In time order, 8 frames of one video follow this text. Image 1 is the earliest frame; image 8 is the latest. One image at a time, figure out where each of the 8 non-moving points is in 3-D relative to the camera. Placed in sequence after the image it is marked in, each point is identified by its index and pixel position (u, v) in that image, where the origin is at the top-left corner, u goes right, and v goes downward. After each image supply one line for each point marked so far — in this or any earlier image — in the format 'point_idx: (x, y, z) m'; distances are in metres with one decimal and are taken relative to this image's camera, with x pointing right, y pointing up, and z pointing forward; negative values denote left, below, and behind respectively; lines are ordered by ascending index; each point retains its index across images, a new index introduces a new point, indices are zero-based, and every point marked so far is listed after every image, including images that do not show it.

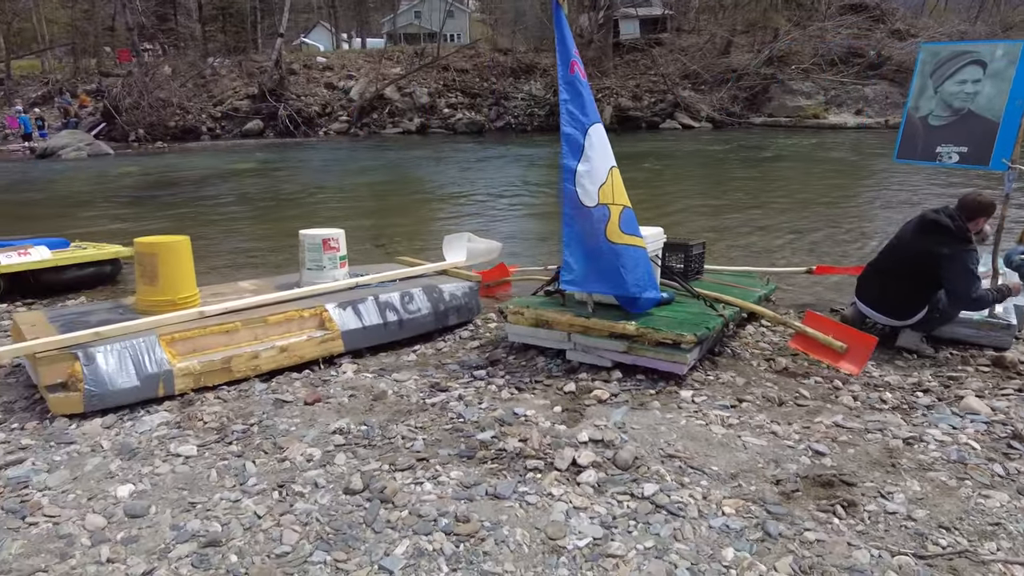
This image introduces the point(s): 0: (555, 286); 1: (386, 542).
0: (+0.4, 0.0, +6.4) m
1: (-0.6, -1.3, +3.2) m
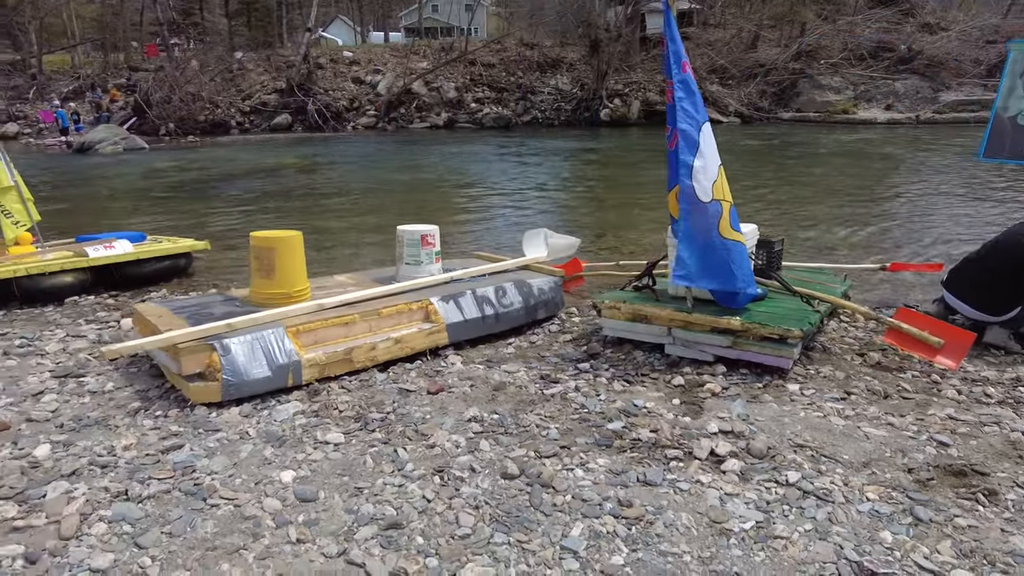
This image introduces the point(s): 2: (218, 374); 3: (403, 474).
0: (+1.4, +0.1, +6.6) m
1: (+0.3, -1.3, +3.4) m
2: (-2.2, -0.6, +4.7) m
3: (-0.6, -1.1, +3.9) m
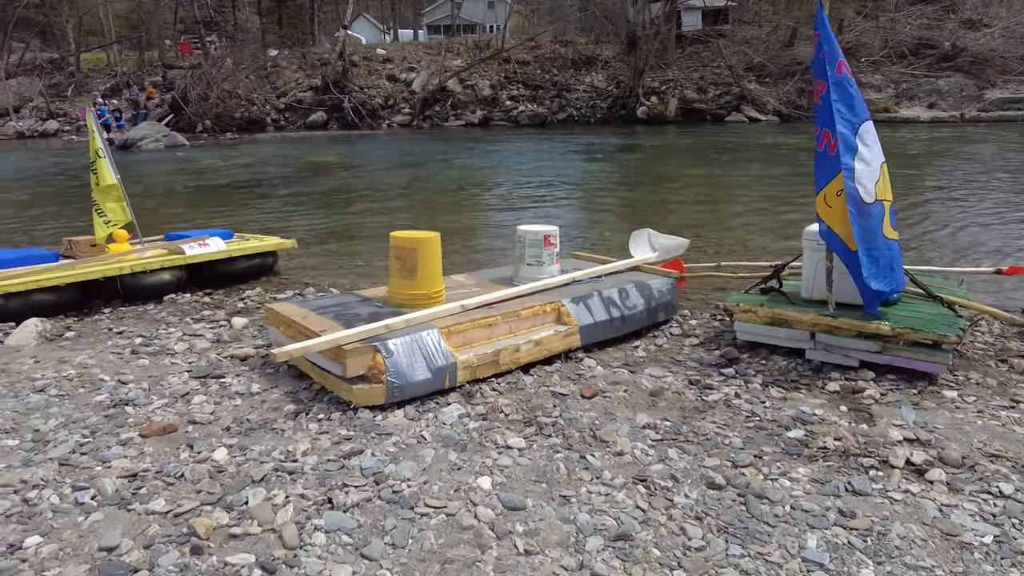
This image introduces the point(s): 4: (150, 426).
0: (+2.6, 0.0, +6.5) m
1: (+1.4, -1.3, +3.3) m
2: (-0.9, -0.6, +4.7) m
3: (+0.6, -1.2, +3.8) m
4: (-2.5, -1.0, +4.5) m
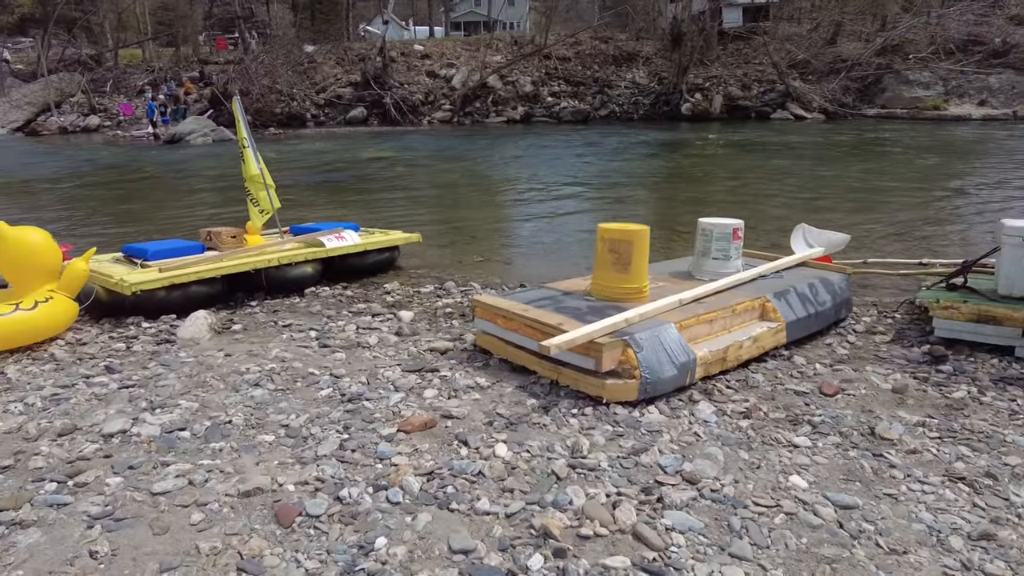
0: (+4.4, +0.1, +6.3) m
1: (+3.2, -1.2, +3.1) m
2: (+0.9, -0.6, +4.5) m
3: (+2.4, -1.1, +3.7) m
4: (-0.7, -0.9, +4.4) m
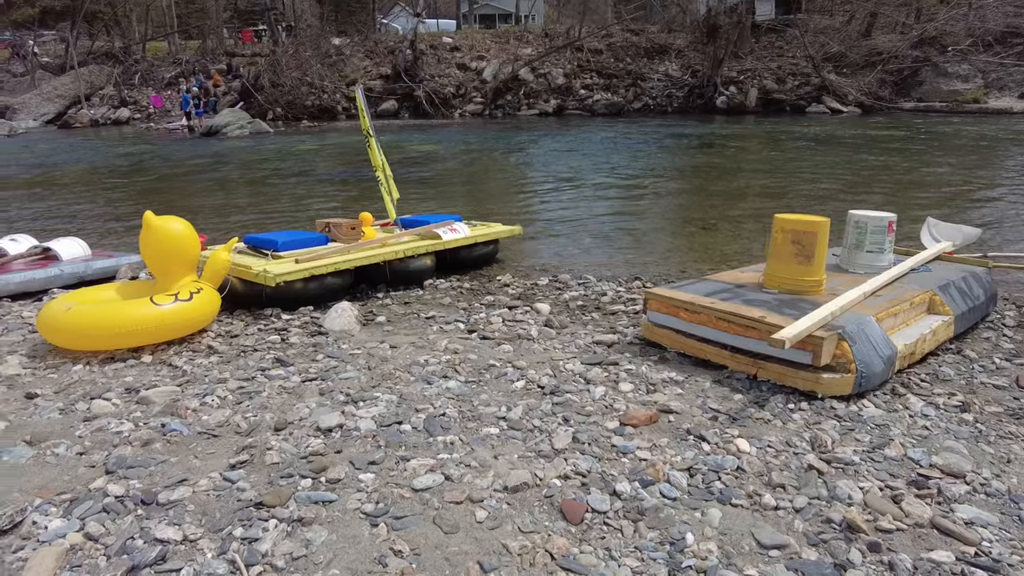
0: (+5.9, +0.1, +6.2) m
1: (+4.7, -1.2, +3.0) m
2: (+2.3, -0.5, +4.4) m
3: (+3.8, -1.1, +3.6) m
4: (+0.8, -0.8, +4.3) m
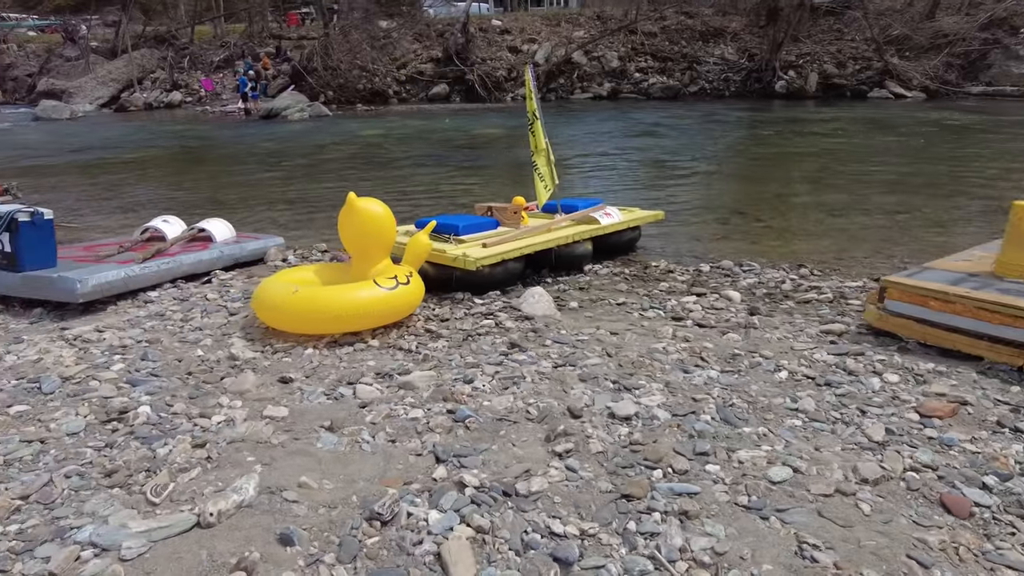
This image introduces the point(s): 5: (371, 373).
0: (+7.9, +0.2, +5.9) m
1: (+6.6, -1.2, +2.8) m
2: (+4.2, -0.5, +4.3) m
3: (+5.7, -1.0, +3.4) m
4: (+2.7, -0.8, +4.1) m
5: (-1.1, -0.6, +4.8) m
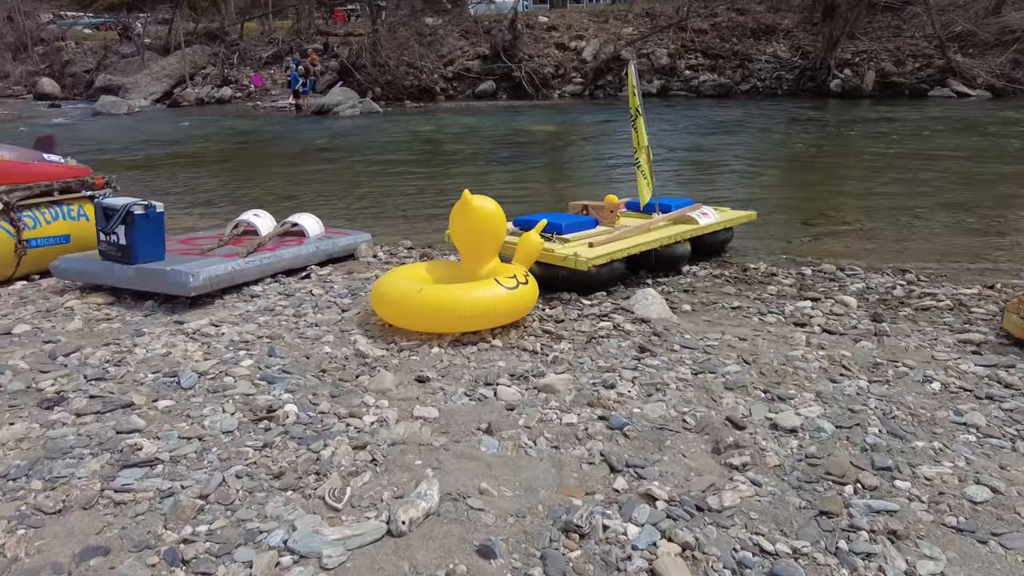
0: (+8.9, +0.1, +5.4) m
1: (+7.5, -1.3, +2.4) m
2: (+5.2, -0.6, +3.9) m
3: (+6.6, -1.1, +3.0) m
4: (+3.6, -0.8, +3.9) m
5: (0.0, -0.6, +4.7) m
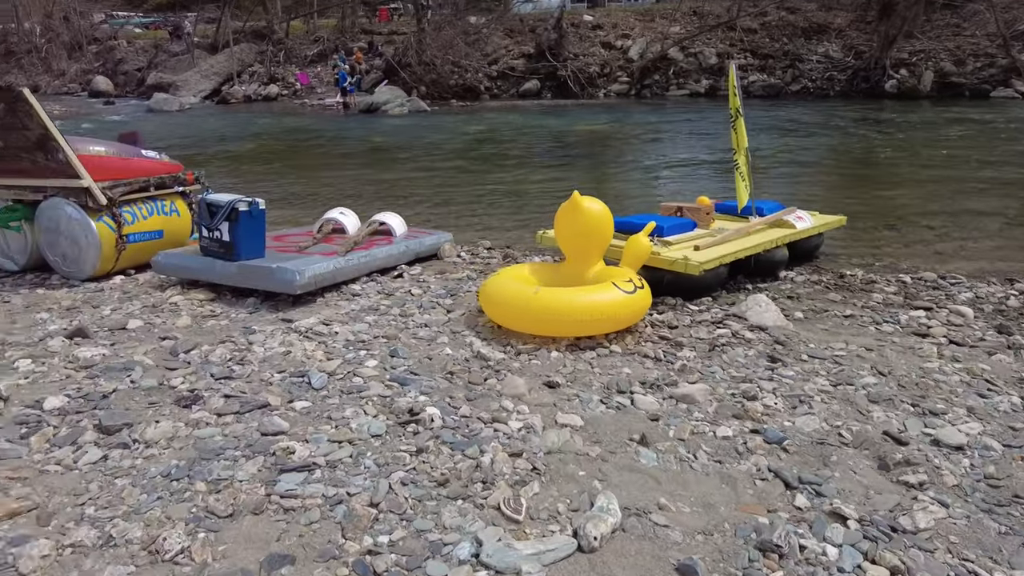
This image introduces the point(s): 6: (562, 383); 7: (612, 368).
0: (+9.9, -0.1, +4.9) m
1: (+8.3, -1.5, +1.9) m
2: (+6.1, -0.7, +3.6) m
3: (+7.5, -1.3, +2.5) m
4: (+4.5, -0.9, +3.6) m
5: (+0.9, -0.7, +4.6) m
6: (+0.4, -0.7, +4.5) m
7: (+0.8, -0.6, +4.8) m
